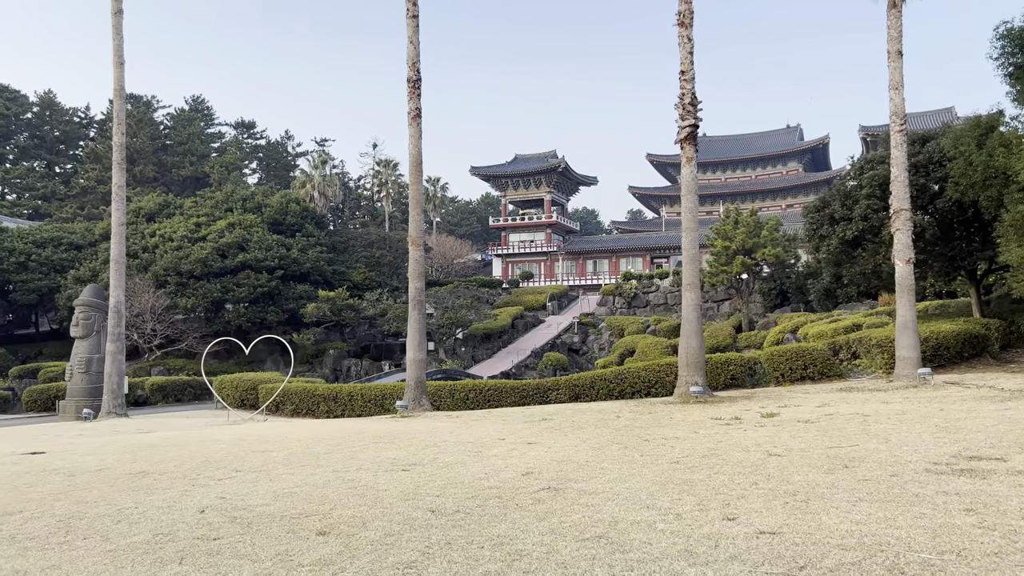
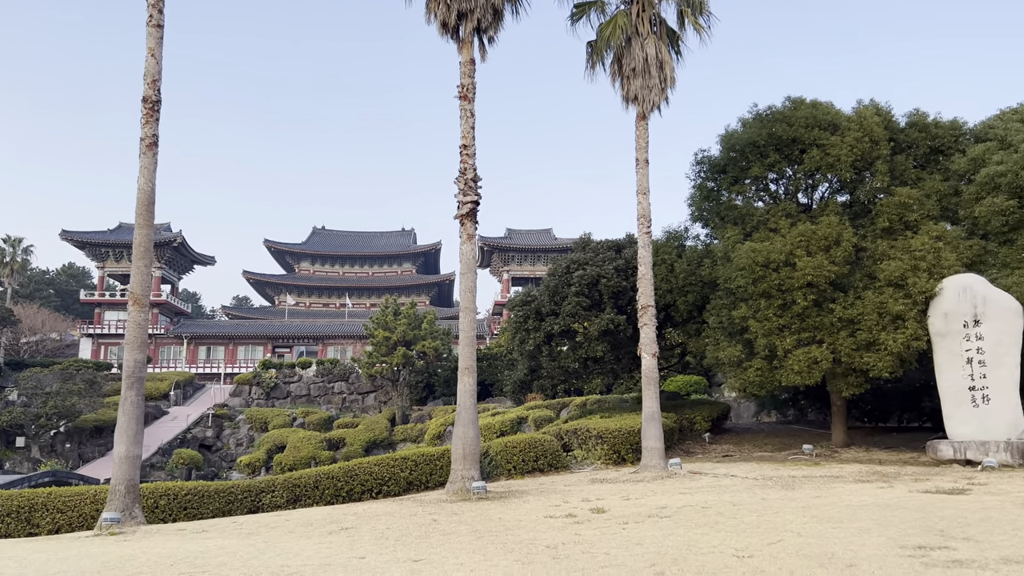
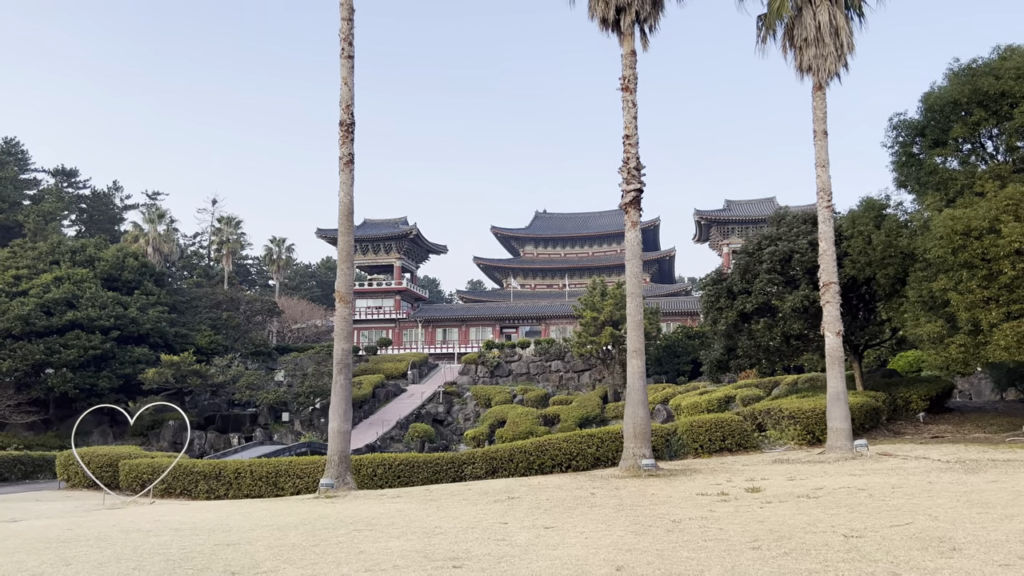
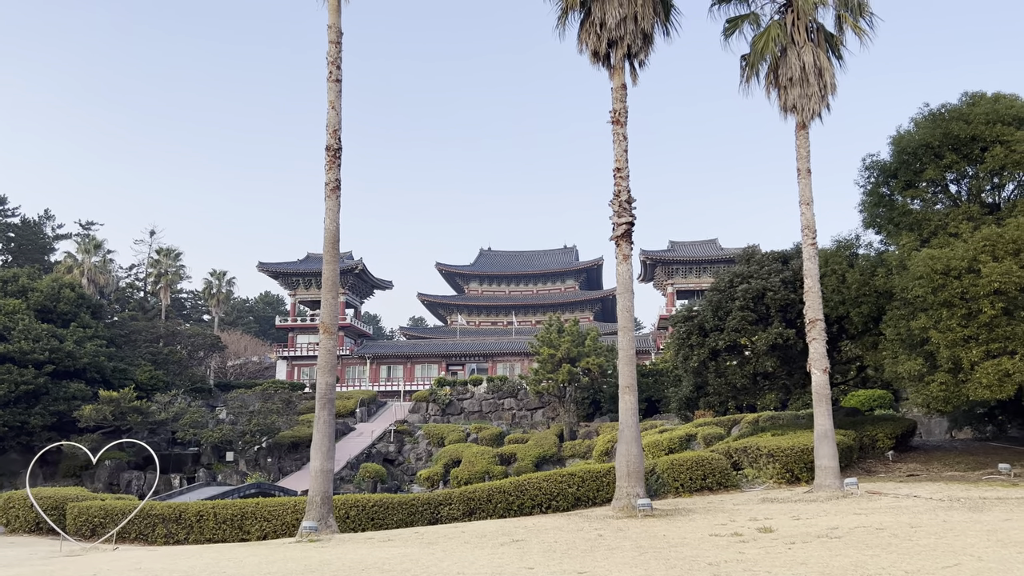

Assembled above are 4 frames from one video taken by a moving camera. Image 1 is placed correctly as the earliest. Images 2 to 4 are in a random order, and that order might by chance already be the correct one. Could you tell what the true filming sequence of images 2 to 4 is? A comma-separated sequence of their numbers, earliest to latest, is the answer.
3, 4, 2
